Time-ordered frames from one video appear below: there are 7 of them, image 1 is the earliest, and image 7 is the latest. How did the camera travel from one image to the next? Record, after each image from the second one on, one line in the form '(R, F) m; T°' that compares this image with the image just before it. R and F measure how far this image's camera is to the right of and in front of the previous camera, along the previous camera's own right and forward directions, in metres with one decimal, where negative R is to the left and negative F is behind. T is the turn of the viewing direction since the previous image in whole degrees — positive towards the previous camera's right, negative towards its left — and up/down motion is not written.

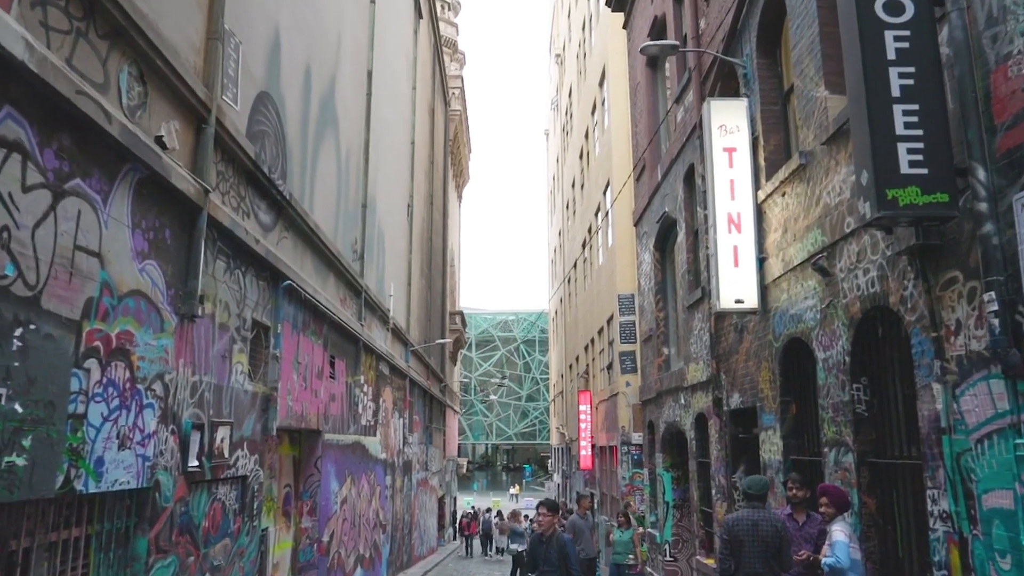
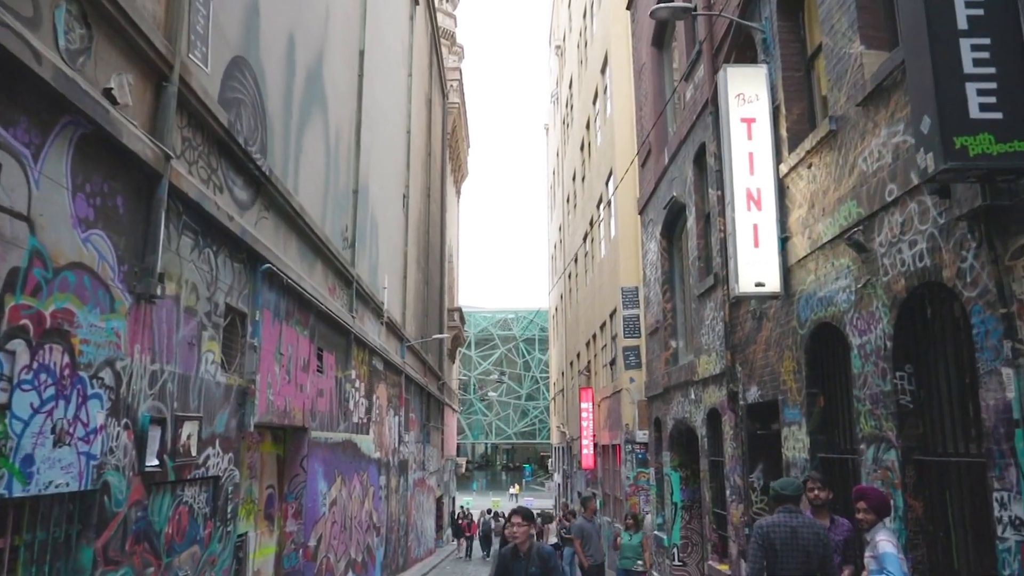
(0.0, +0.7) m; 0°
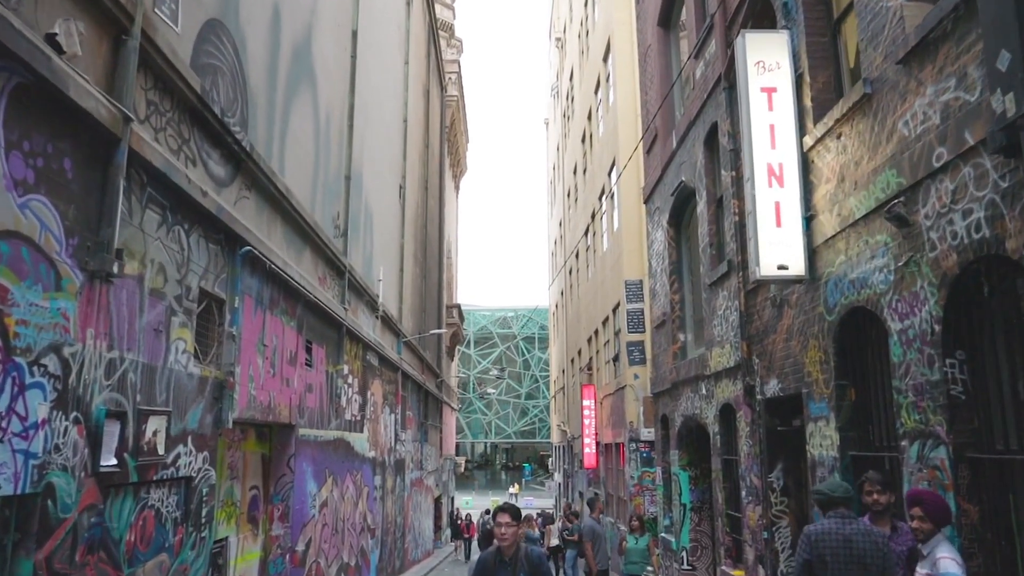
(0.0, +0.6) m; 0°
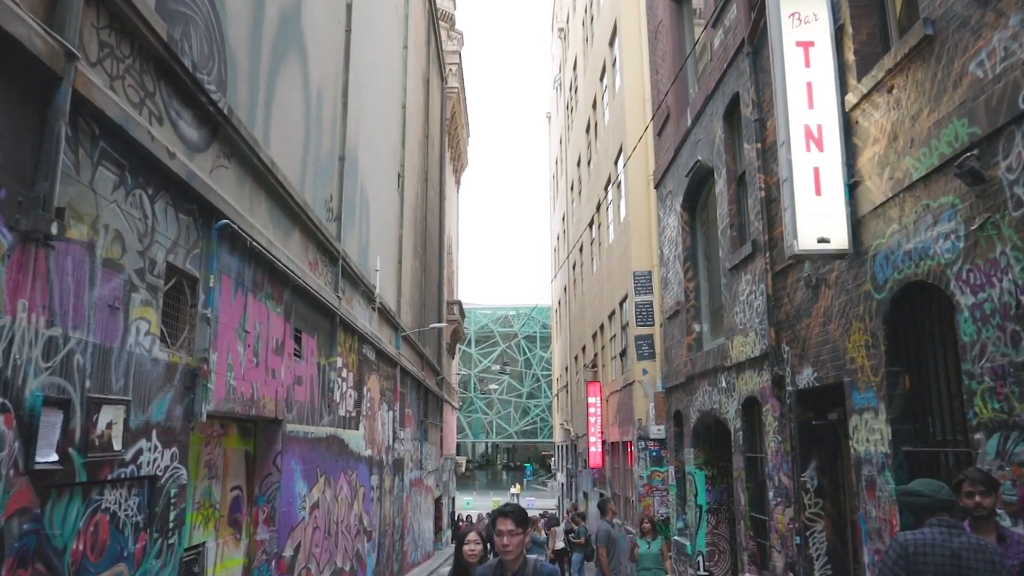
(-0.1, +0.7) m; 0°
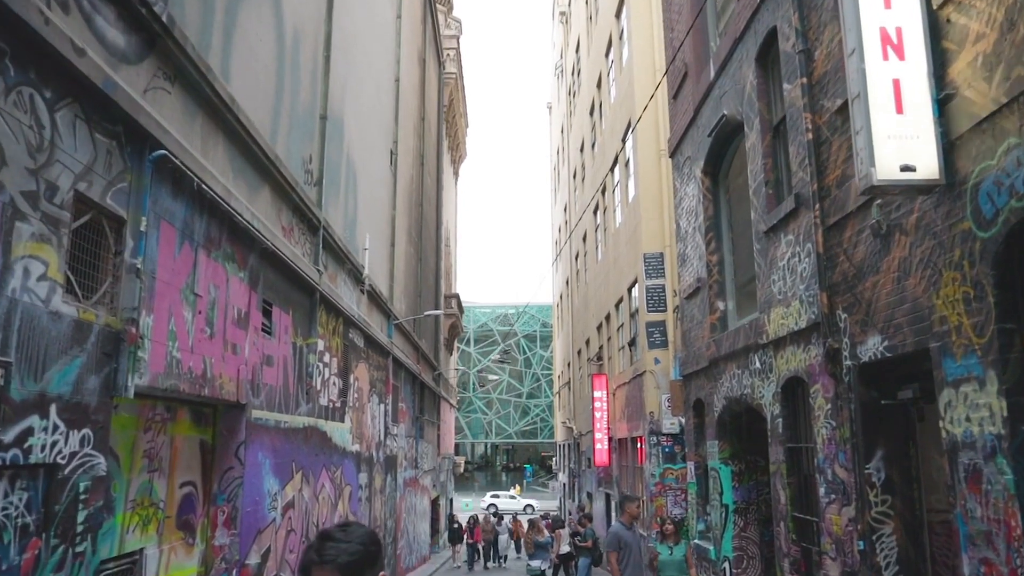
(0.0, +1.2) m; 0°
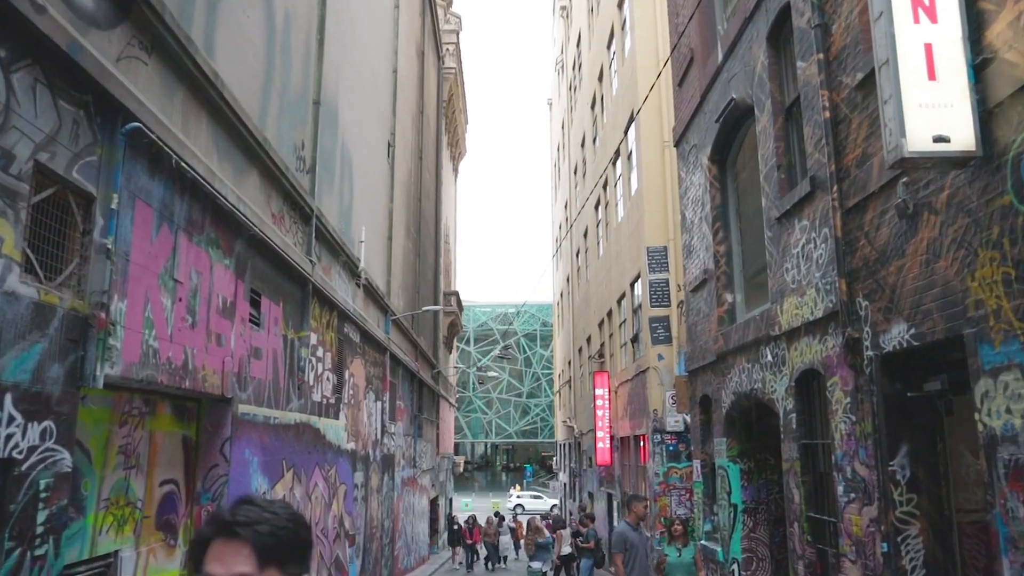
(0.0, +0.4) m; 0°
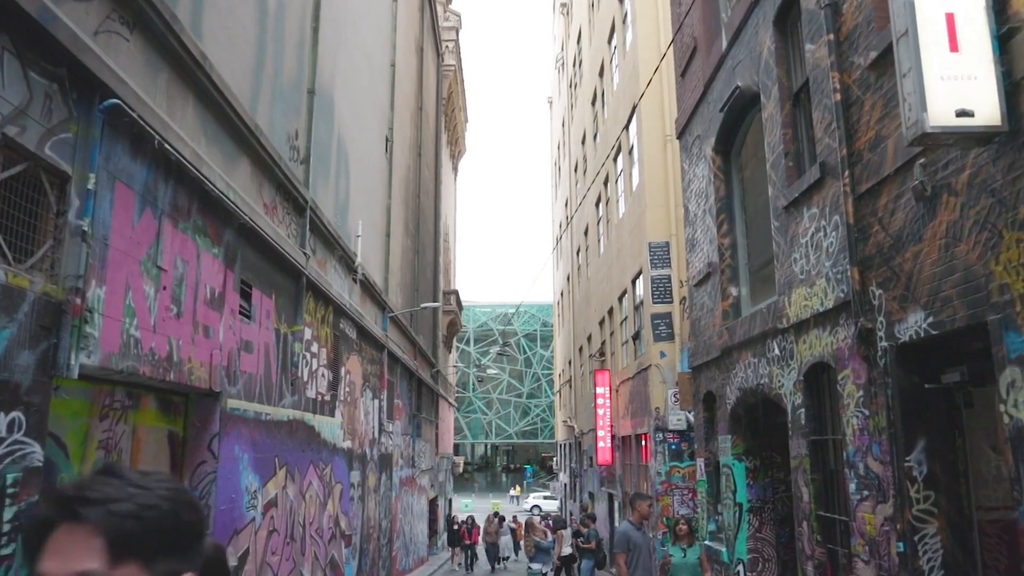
(0.0, +0.2) m; 0°
